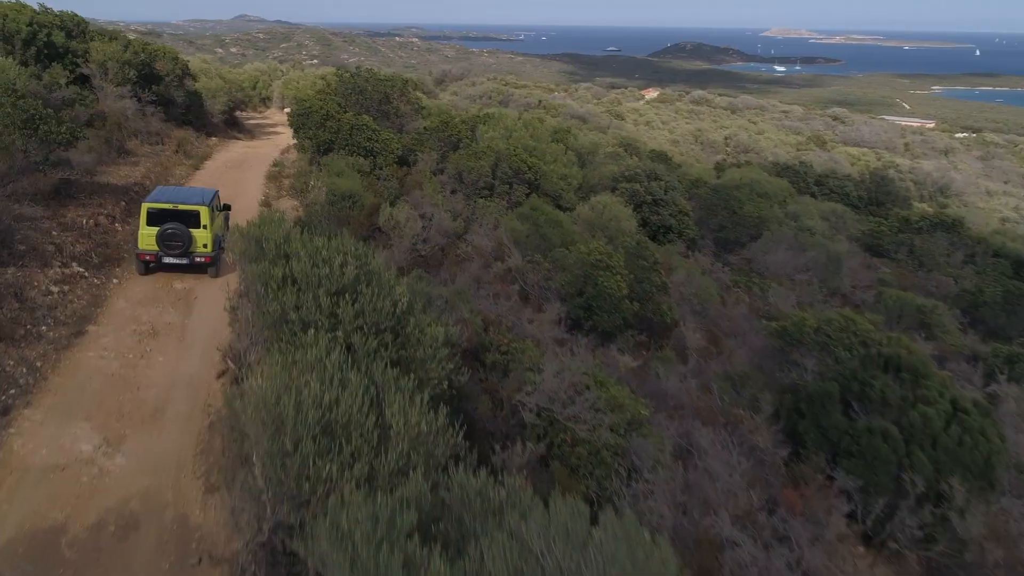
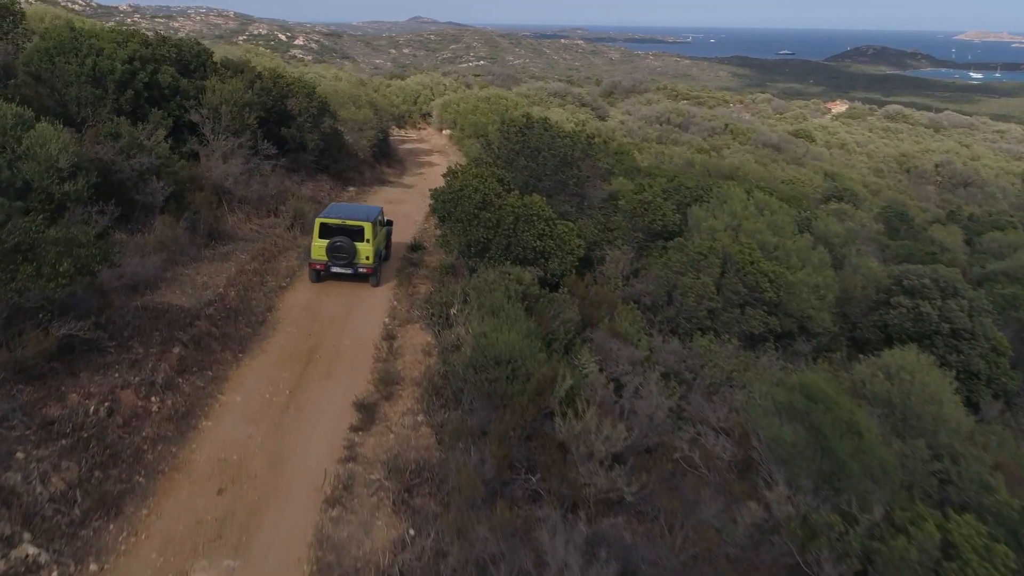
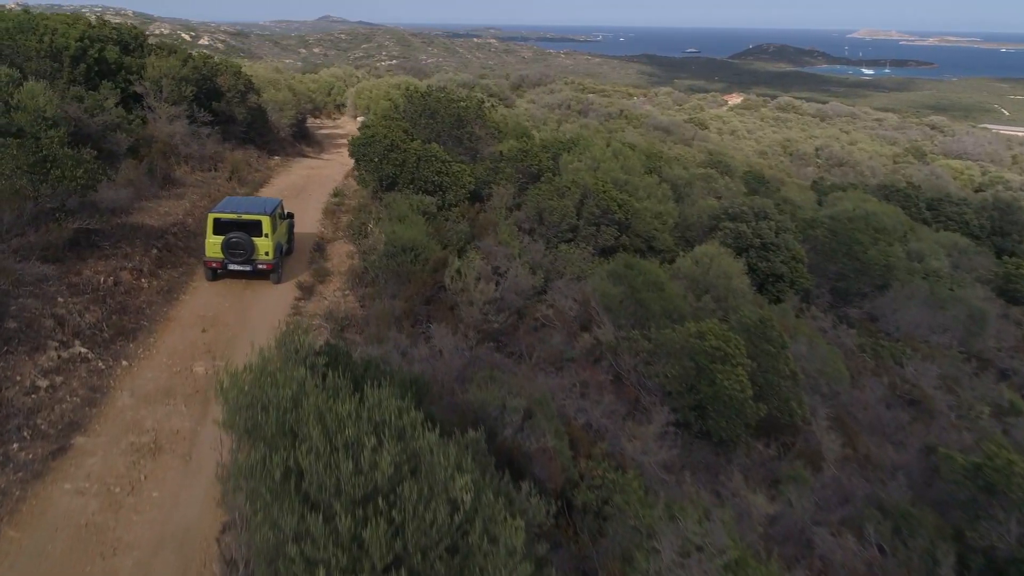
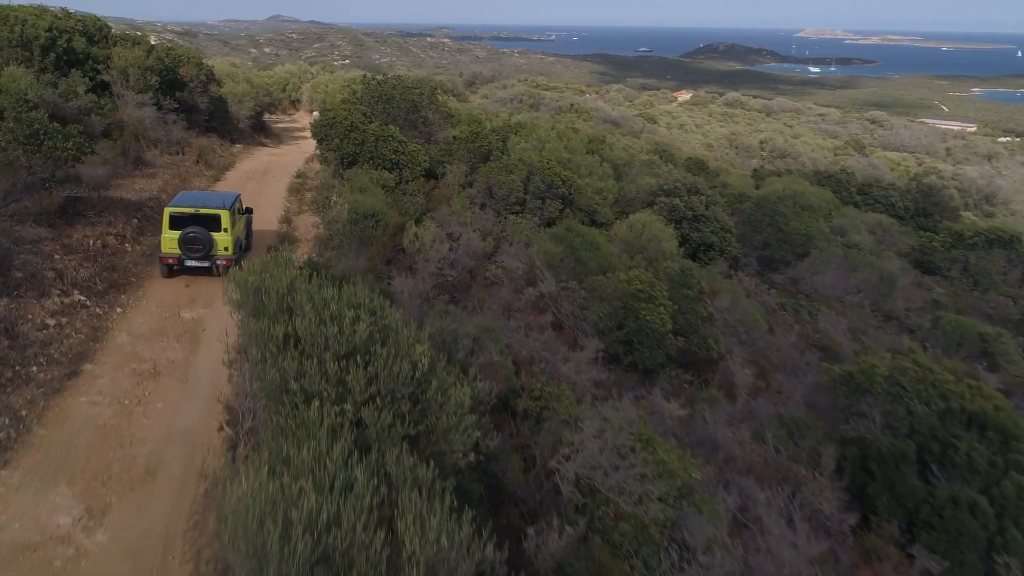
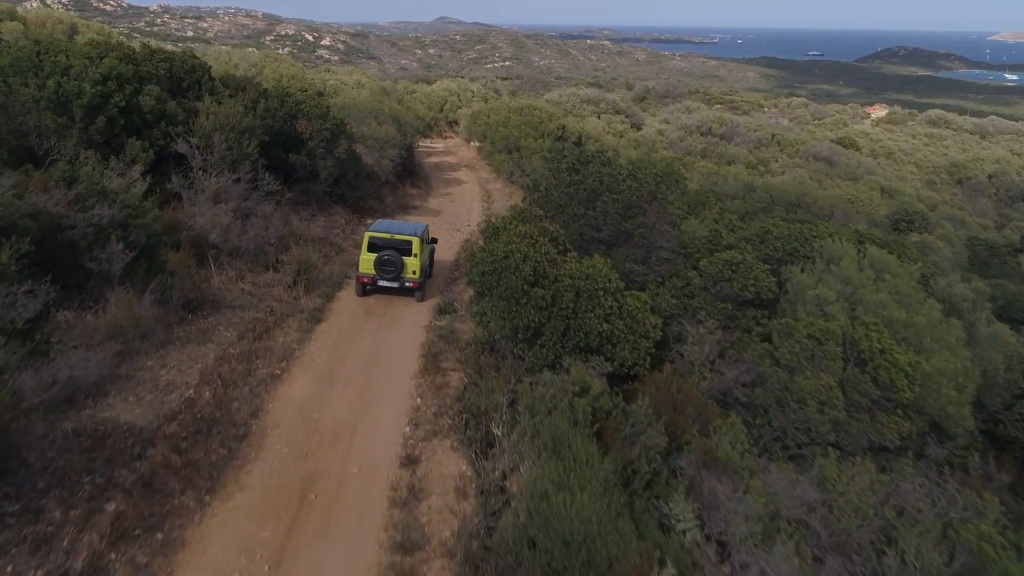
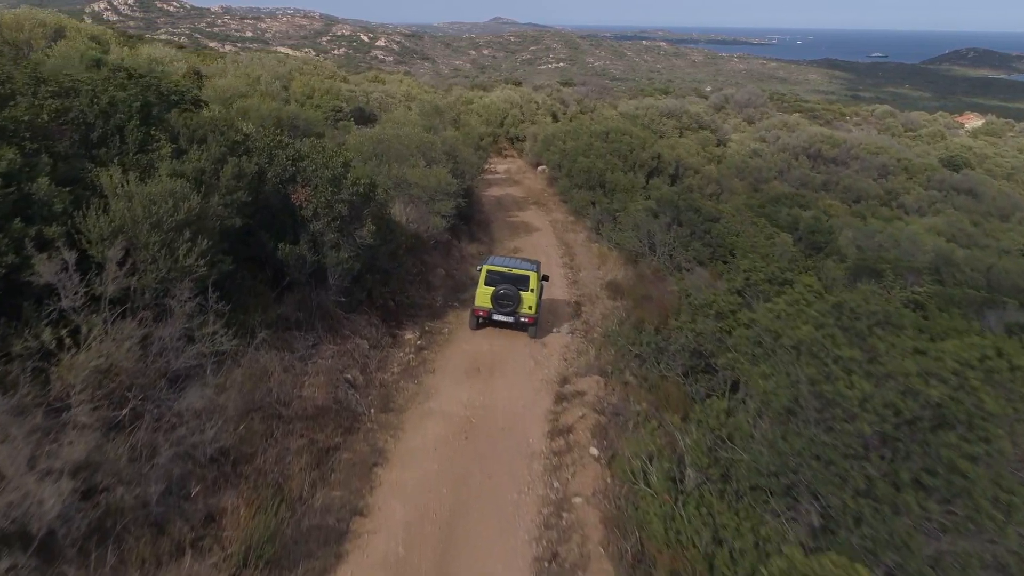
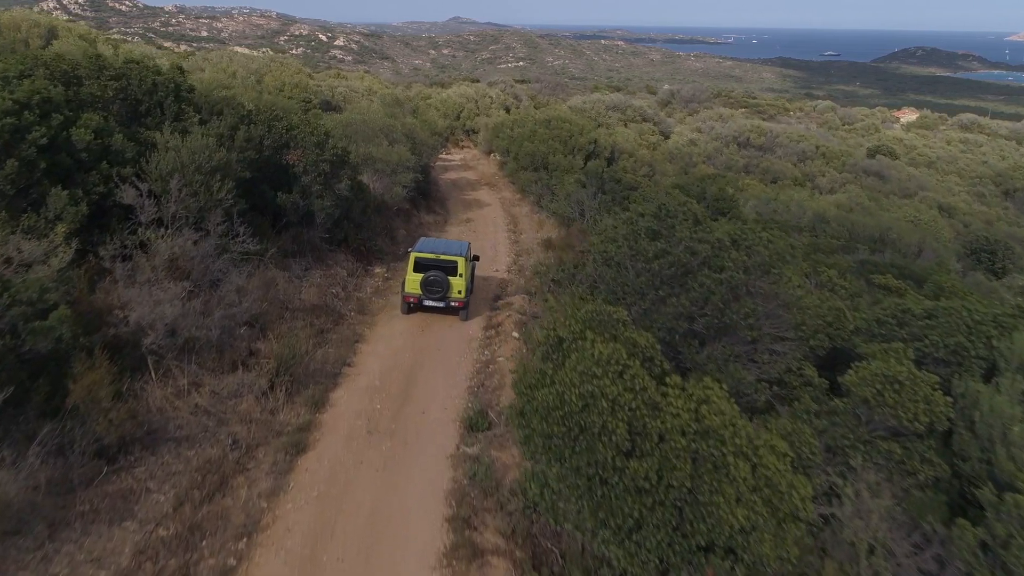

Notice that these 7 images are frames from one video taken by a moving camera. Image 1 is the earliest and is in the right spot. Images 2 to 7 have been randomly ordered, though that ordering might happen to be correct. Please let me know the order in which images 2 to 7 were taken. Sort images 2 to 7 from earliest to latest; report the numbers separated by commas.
4, 3, 2, 5, 7, 6
